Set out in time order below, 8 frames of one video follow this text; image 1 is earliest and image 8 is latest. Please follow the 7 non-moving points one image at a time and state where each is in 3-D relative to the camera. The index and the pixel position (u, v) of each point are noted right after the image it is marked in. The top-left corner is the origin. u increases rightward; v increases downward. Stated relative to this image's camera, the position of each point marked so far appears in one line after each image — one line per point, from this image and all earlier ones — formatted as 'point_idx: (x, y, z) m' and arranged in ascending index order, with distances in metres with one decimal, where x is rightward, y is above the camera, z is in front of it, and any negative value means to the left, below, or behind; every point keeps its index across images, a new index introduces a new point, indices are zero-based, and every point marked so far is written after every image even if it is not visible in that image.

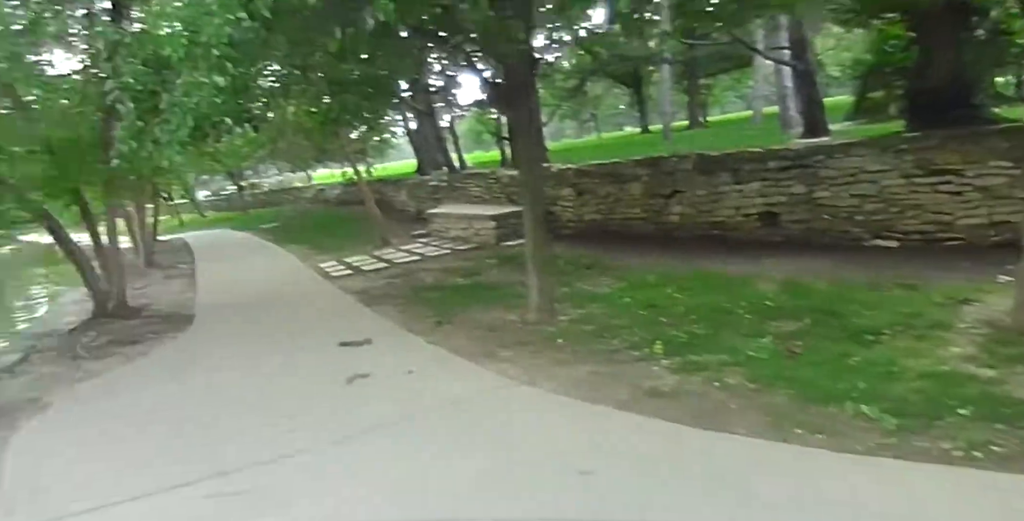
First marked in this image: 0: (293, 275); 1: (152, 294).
0: (-3.5, -0.3, +10.4) m
1: (-5.9, -0.6, +10.5) m
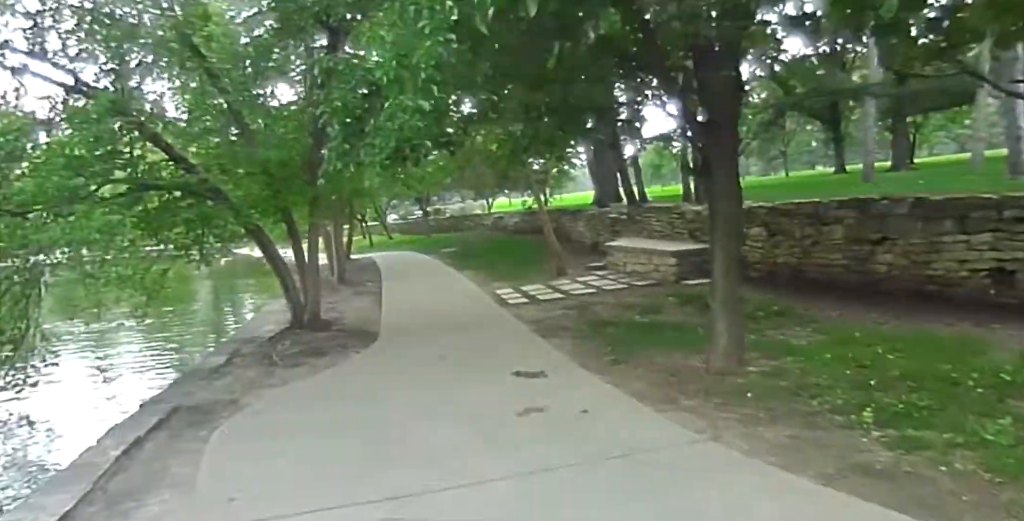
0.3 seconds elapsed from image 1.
0: (-0.7, -0.7, +10.6) m
1: (-3.1, -0.9, +11.3) m
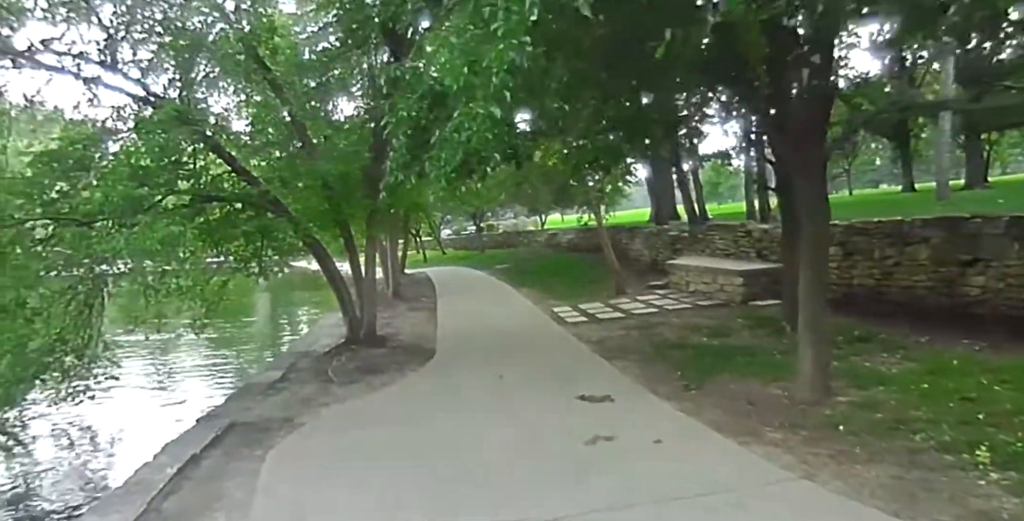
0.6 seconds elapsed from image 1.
0: (+0.2, -1.0, +10.3) m
1: (-2.1, -1.2, +11.2) m
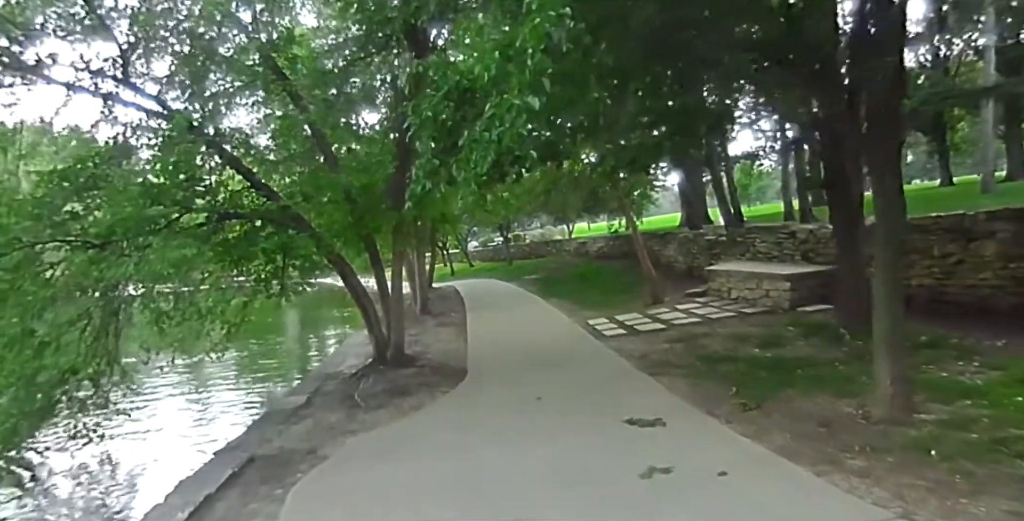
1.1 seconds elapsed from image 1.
0: (+0.8, -1.1, +9.8) m
1: (-1.5, -1.4, +10.8) m
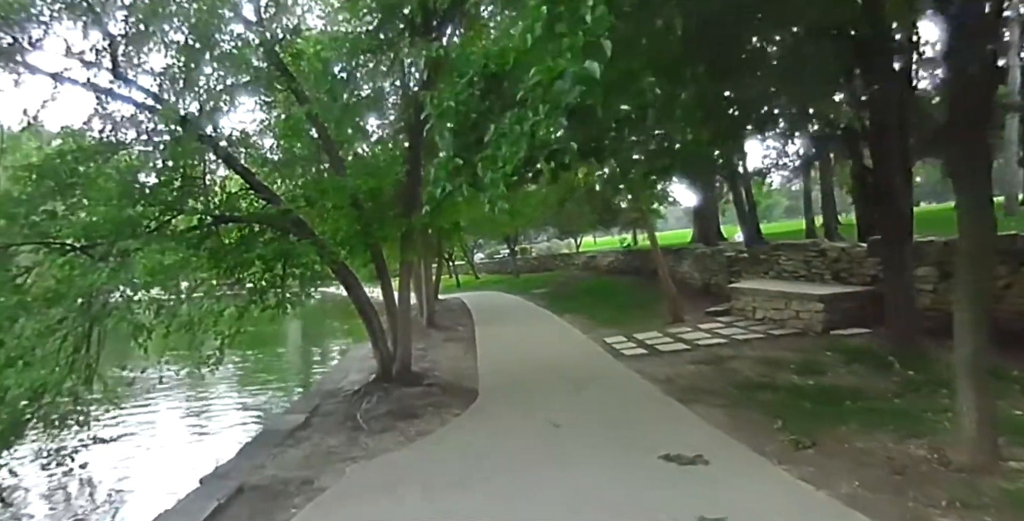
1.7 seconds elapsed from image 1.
0: (+0.9, -1.3, +9.2) m
1: (-1.3, -1.6, +10.2) m
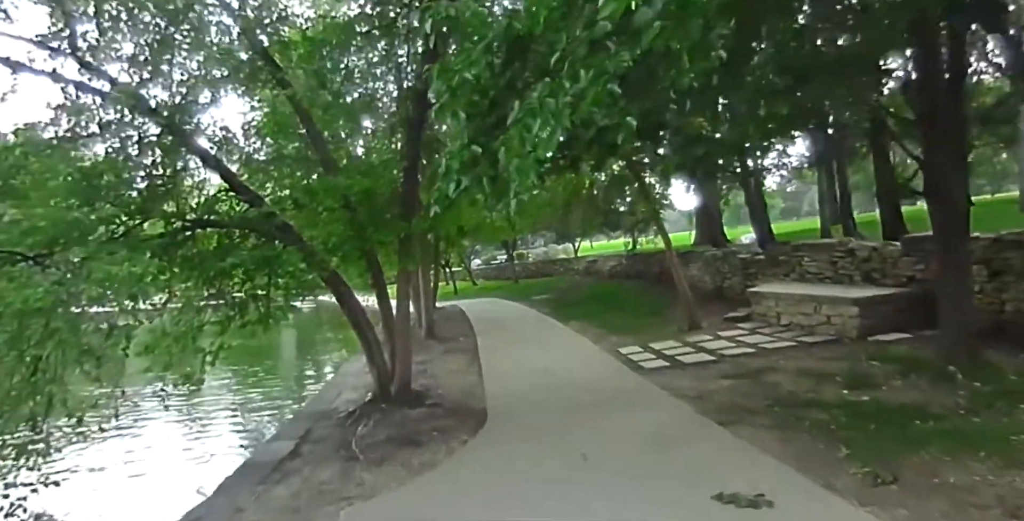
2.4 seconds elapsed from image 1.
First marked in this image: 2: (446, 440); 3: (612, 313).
0: (+1.1, -1.4, +8.5) m
1: (-1.2, -1.7, +9.5) m
2: (-0.6, -1.7, +6.0) m
3: (+2.3, -1.2, +14.6) m
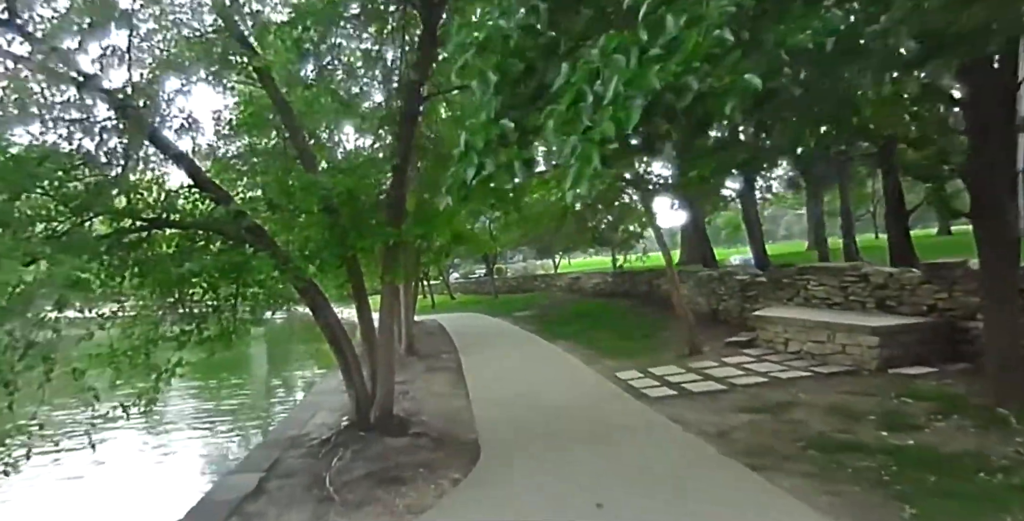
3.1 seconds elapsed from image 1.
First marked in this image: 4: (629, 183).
0: (+1.0, -1.6, +7.8) m
1: (-1.3, -1.8, +8.7) m
2: (-0.6, -1.8, +5.2) m
3: (+2.0, -1.6, +13.9) m
4: (+2.5, +0.8, +10.9) m
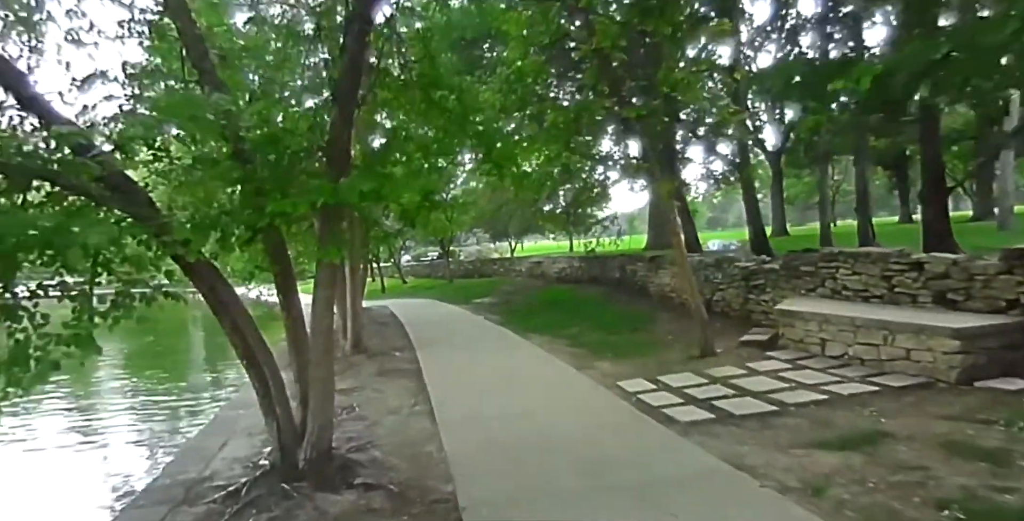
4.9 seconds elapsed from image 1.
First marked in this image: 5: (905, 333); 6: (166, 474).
0: (+0.8, -1.4, +6.0) m
1: (-1.6, -1.6, +6.7) m
2: (-0.6, -1.7, +3.3) m
3: (+1.3, -1.3, +12.2) m
4: (+2.1, +1.1, +9.1) m
5: (+4.0, -0.7, +6.4) m
6: (-3.1, -1.9, +5.5) m
